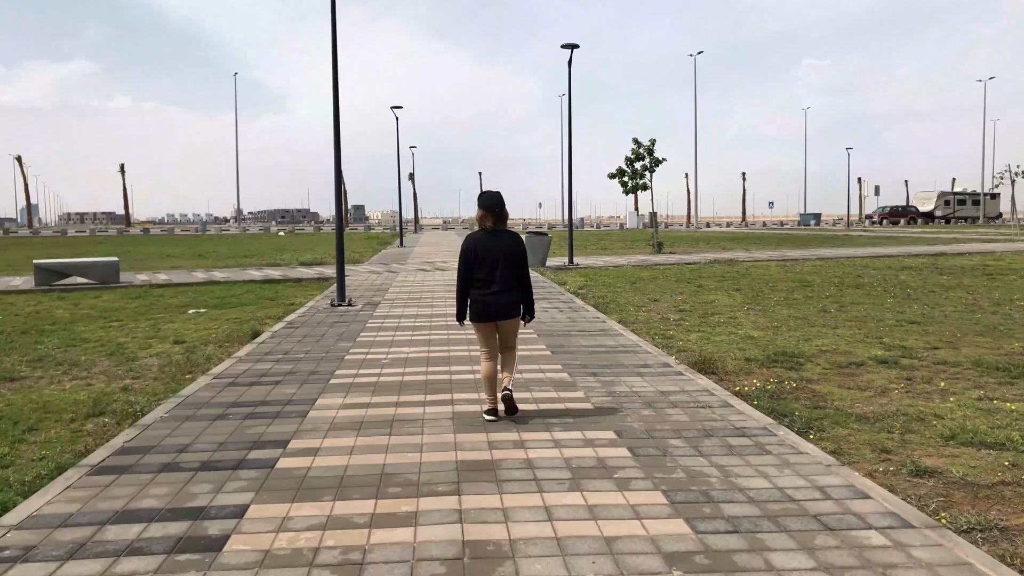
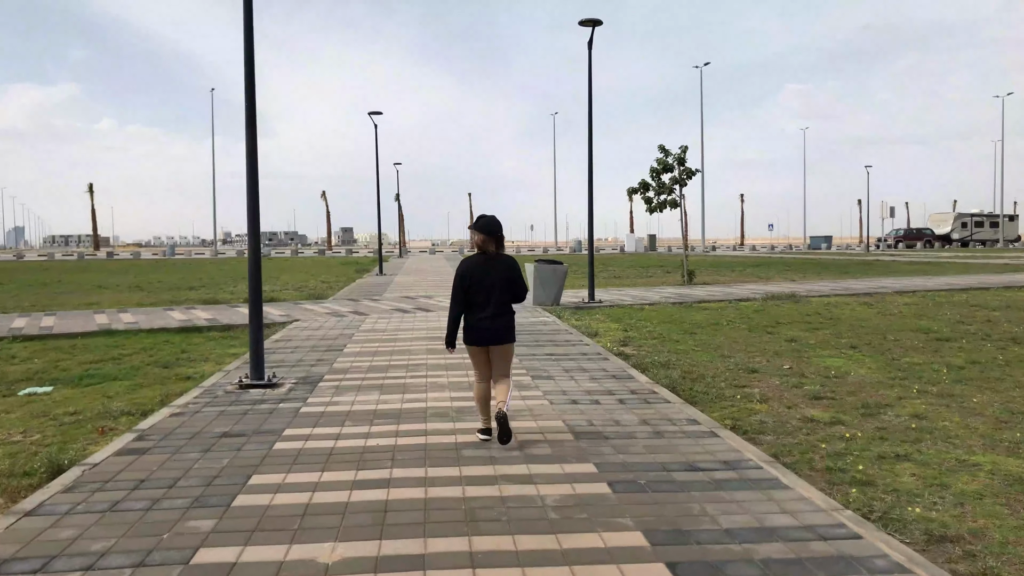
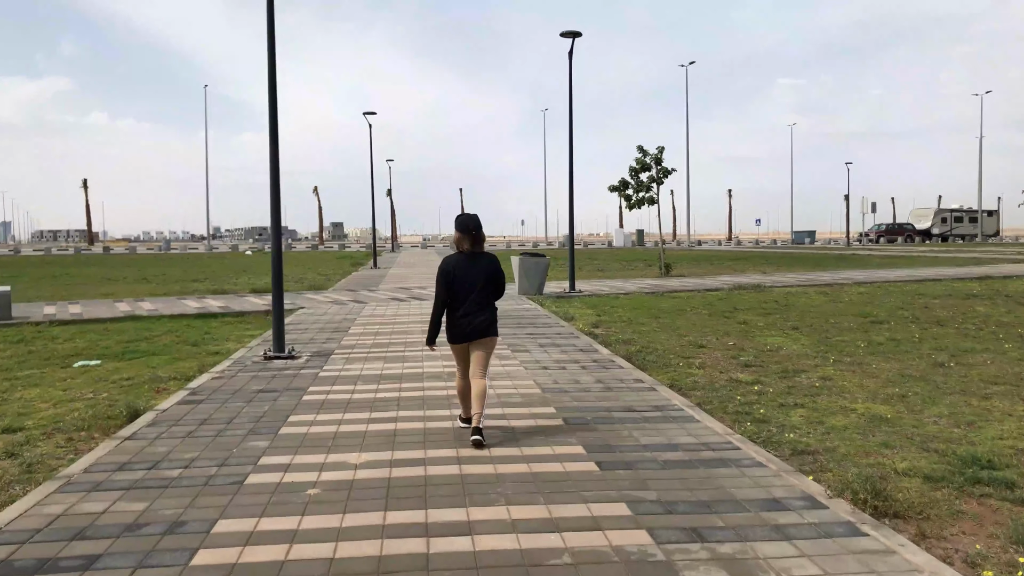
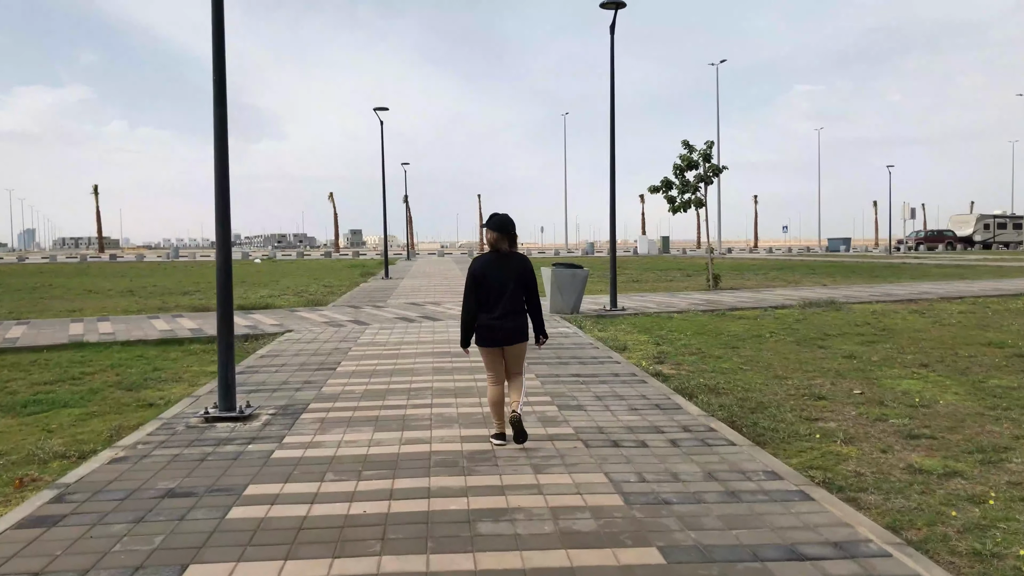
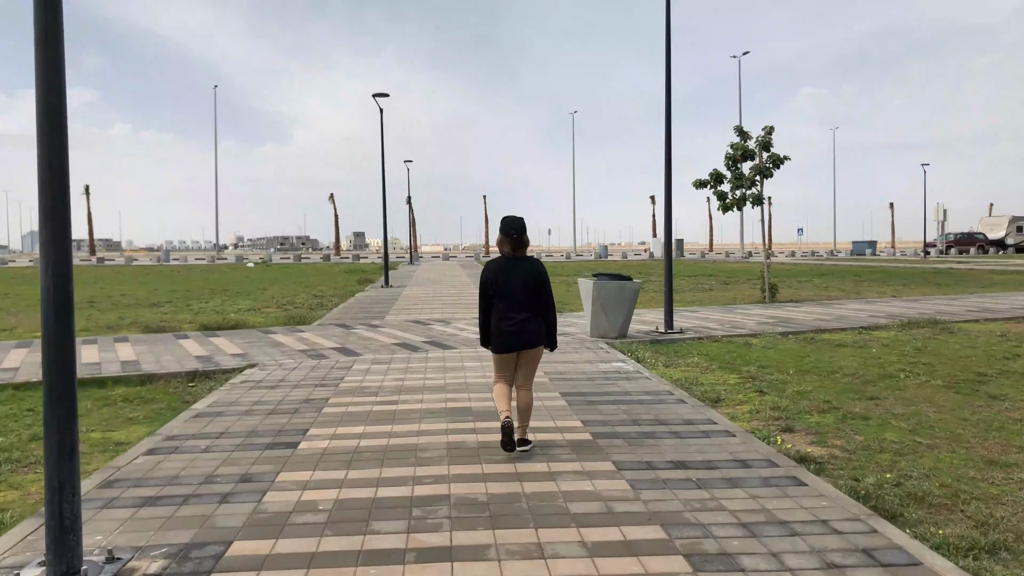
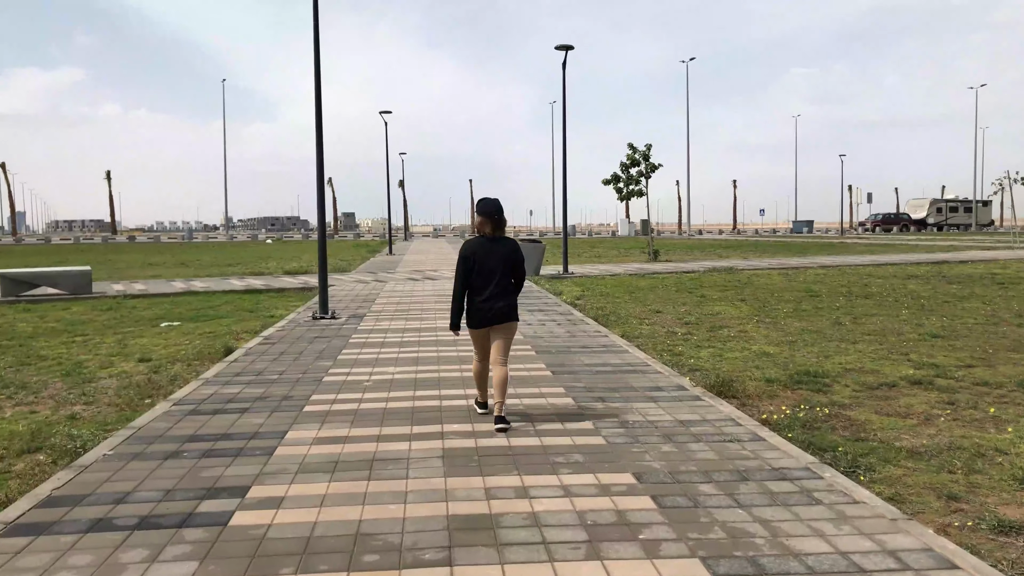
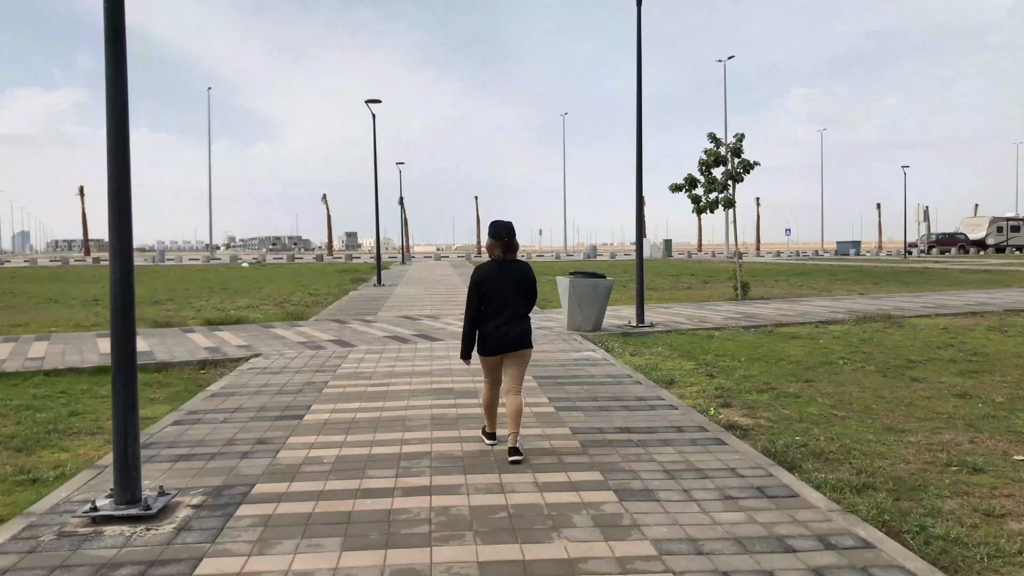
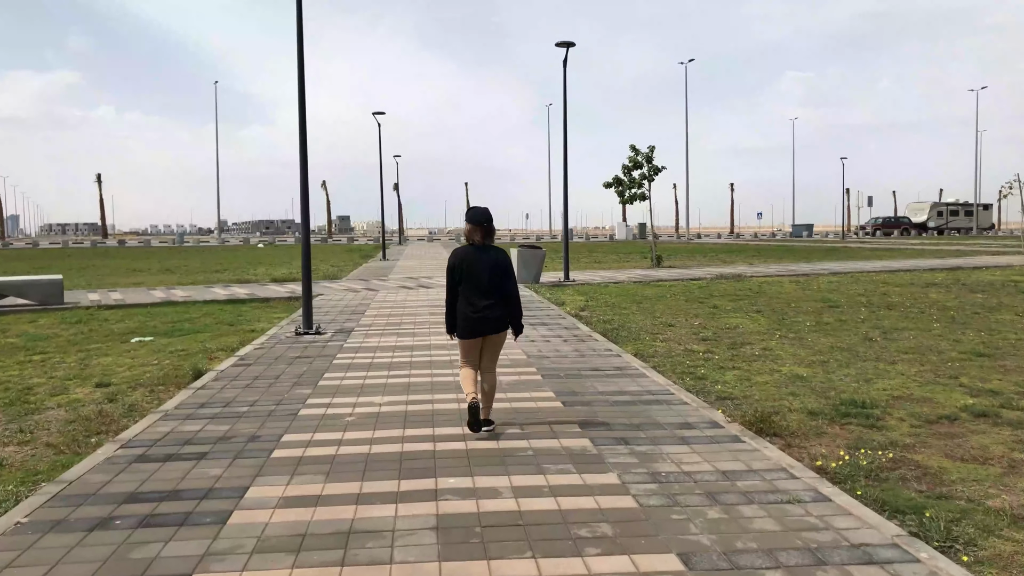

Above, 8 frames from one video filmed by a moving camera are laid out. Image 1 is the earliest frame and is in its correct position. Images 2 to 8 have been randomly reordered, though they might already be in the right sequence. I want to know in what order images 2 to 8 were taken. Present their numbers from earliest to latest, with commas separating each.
6, 8, 3, 2, 4, 7, 5
